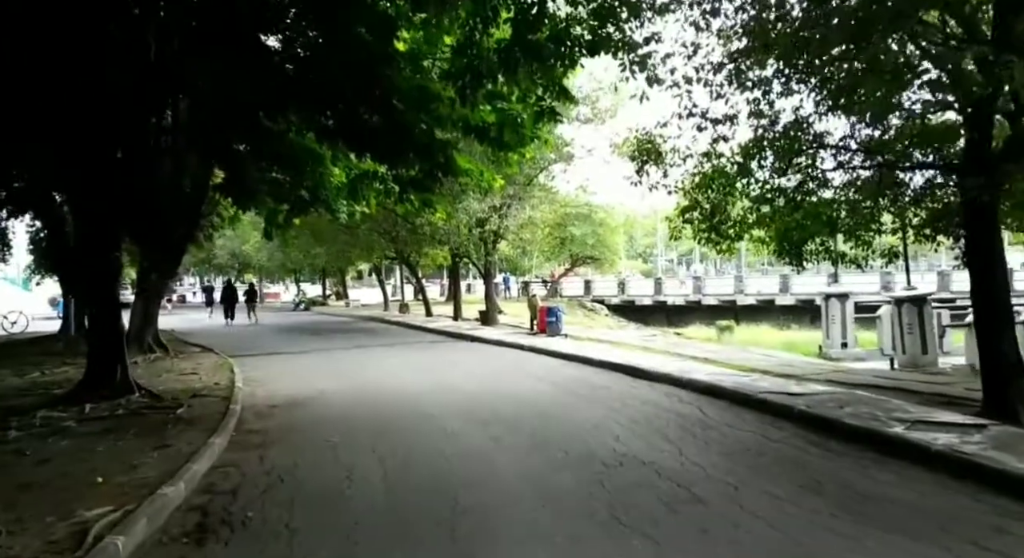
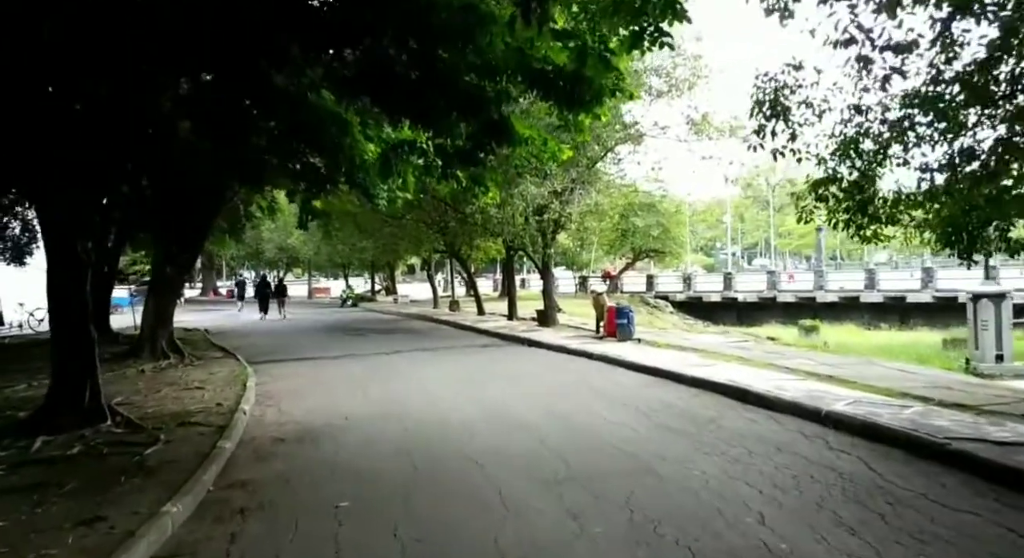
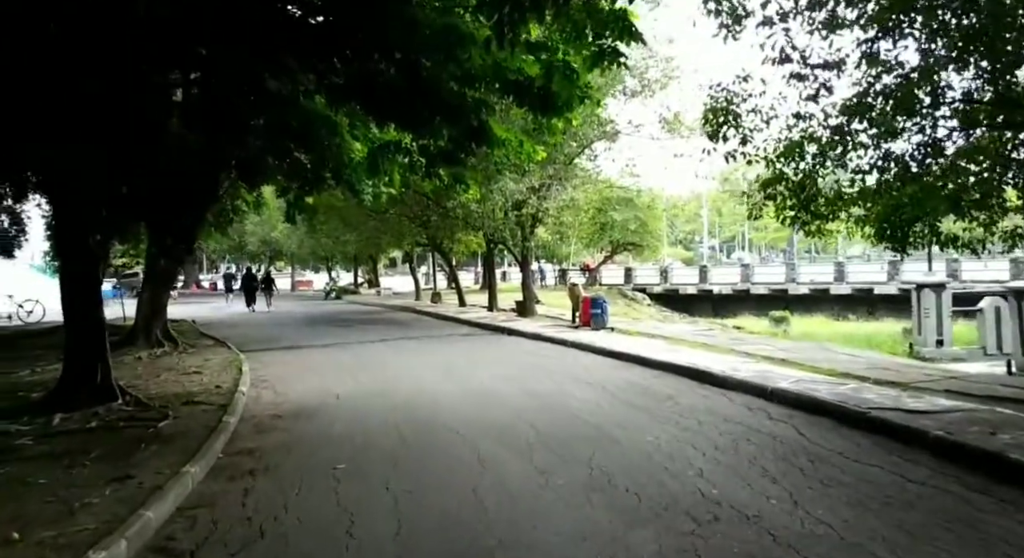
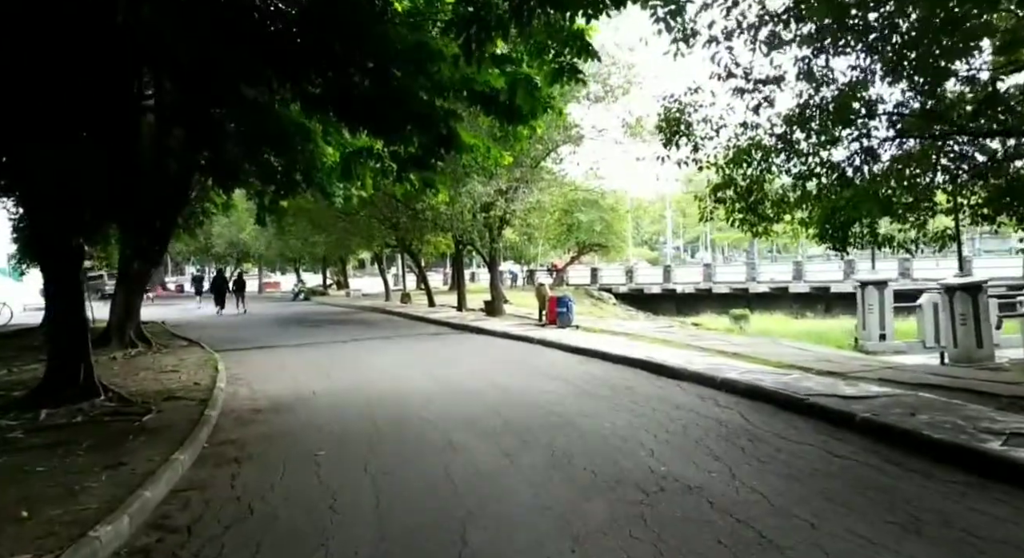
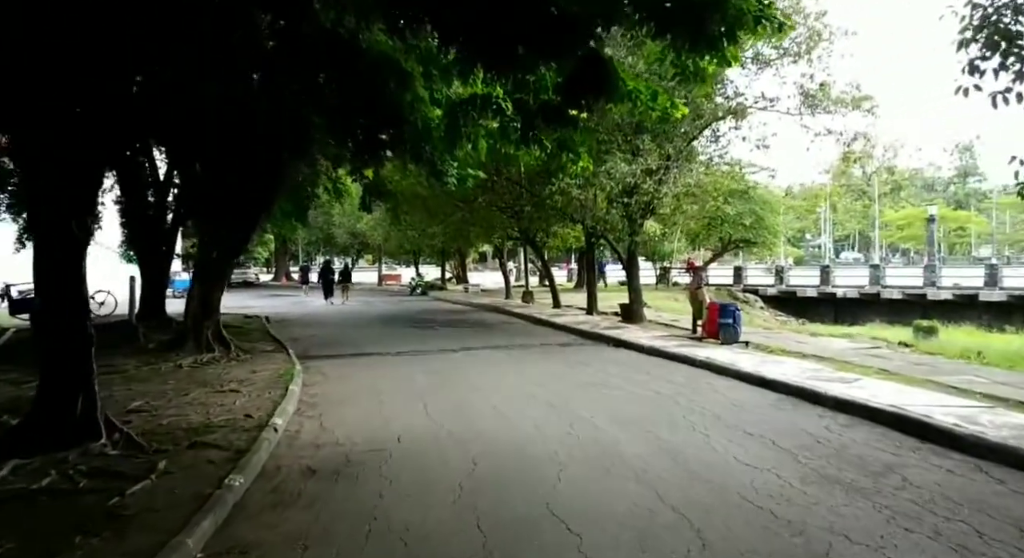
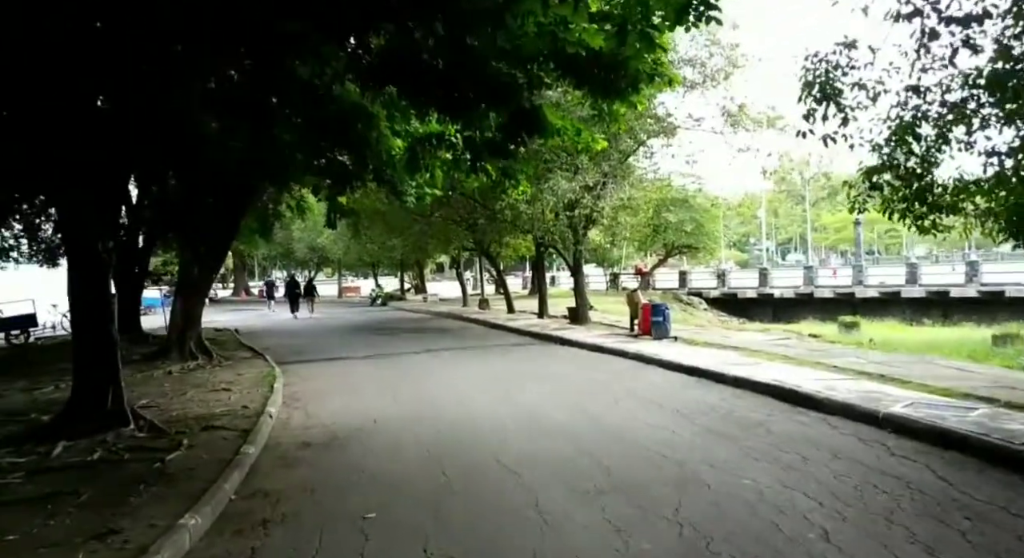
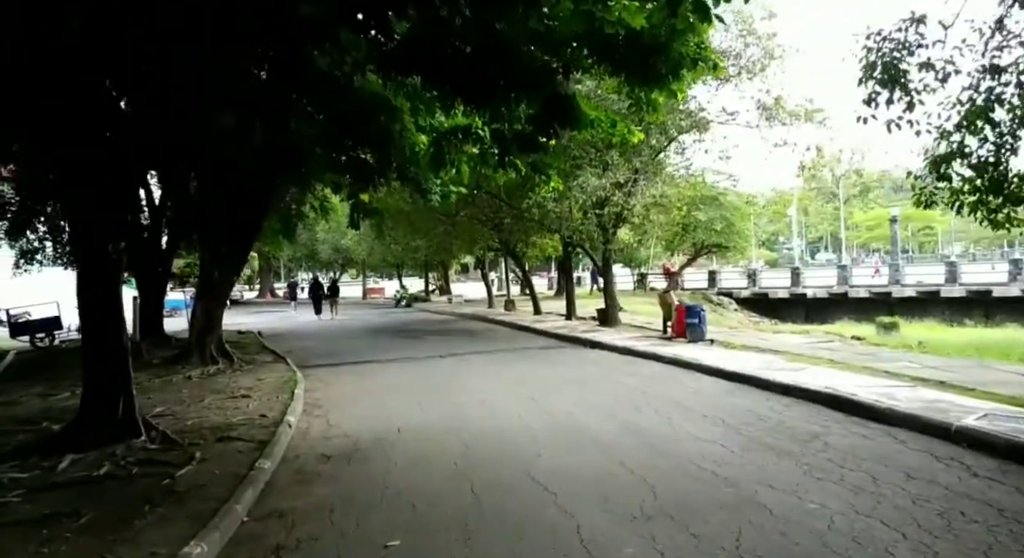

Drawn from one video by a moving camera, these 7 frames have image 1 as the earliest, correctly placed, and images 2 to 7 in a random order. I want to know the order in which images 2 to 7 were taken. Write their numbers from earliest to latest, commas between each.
4, 3, 2, 6, 7, 5
